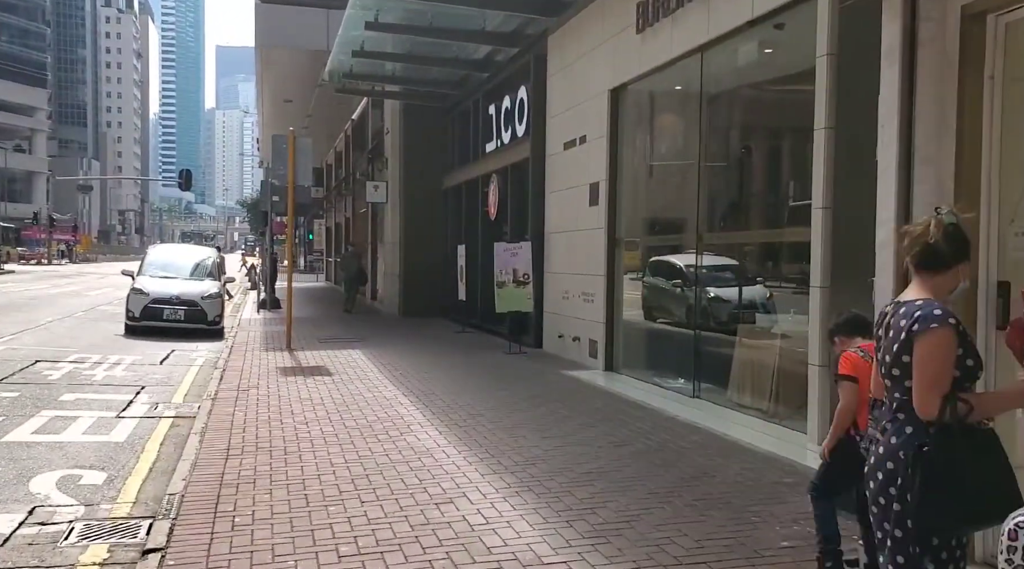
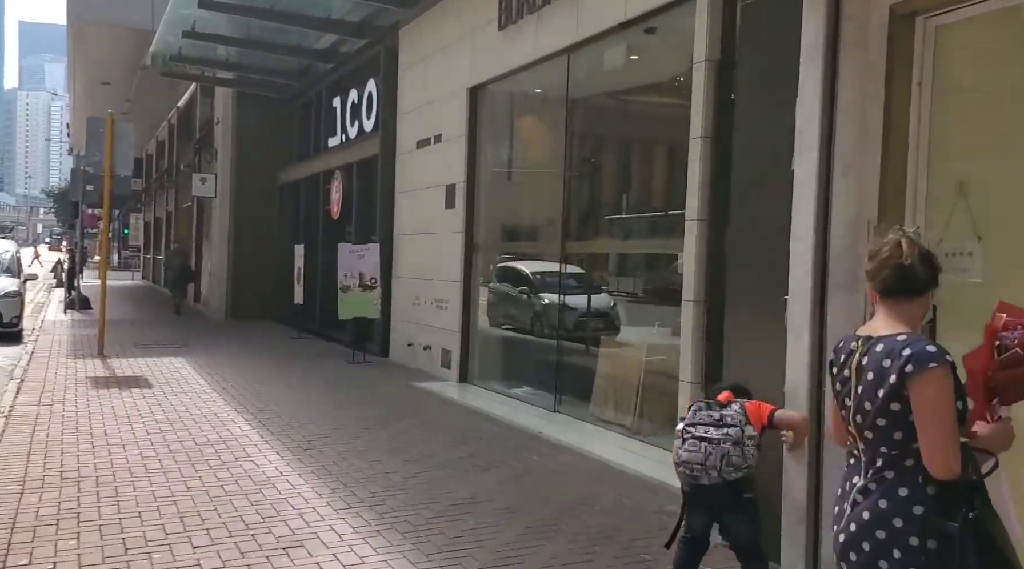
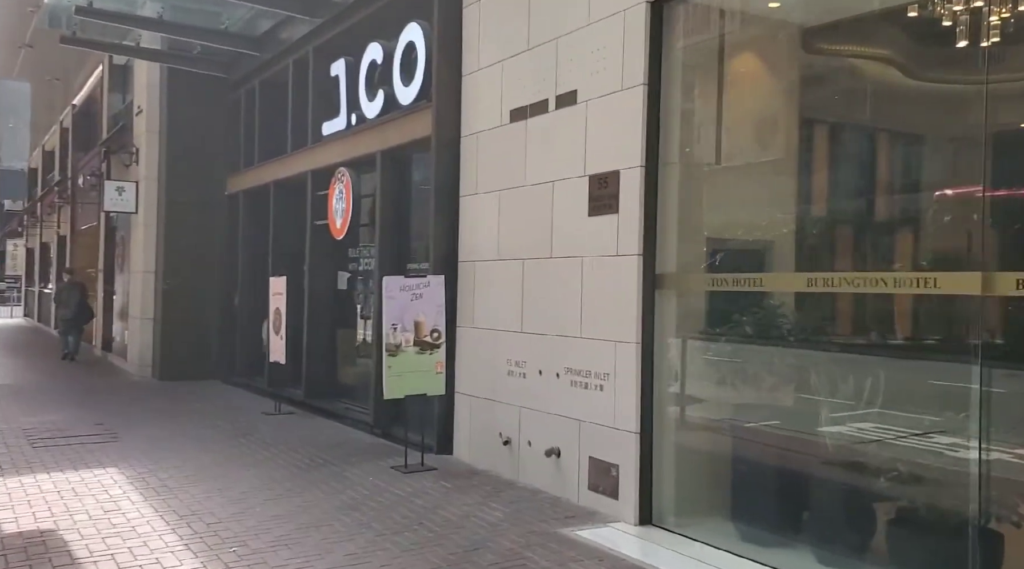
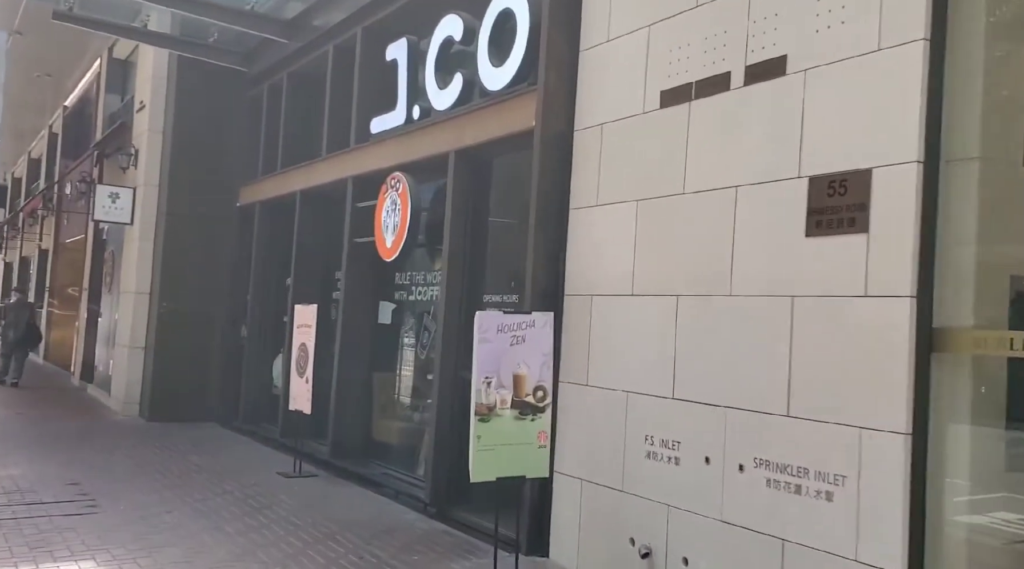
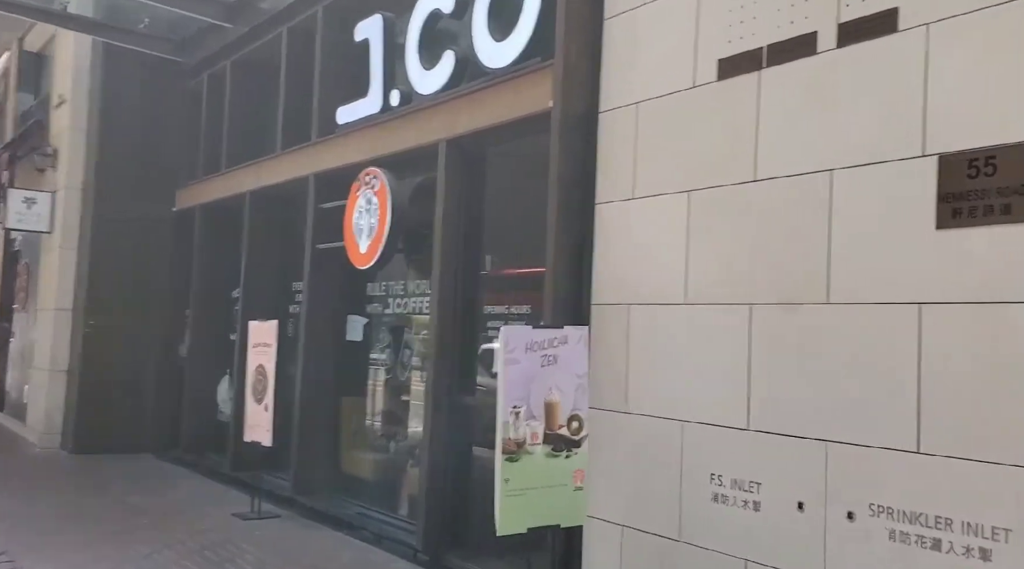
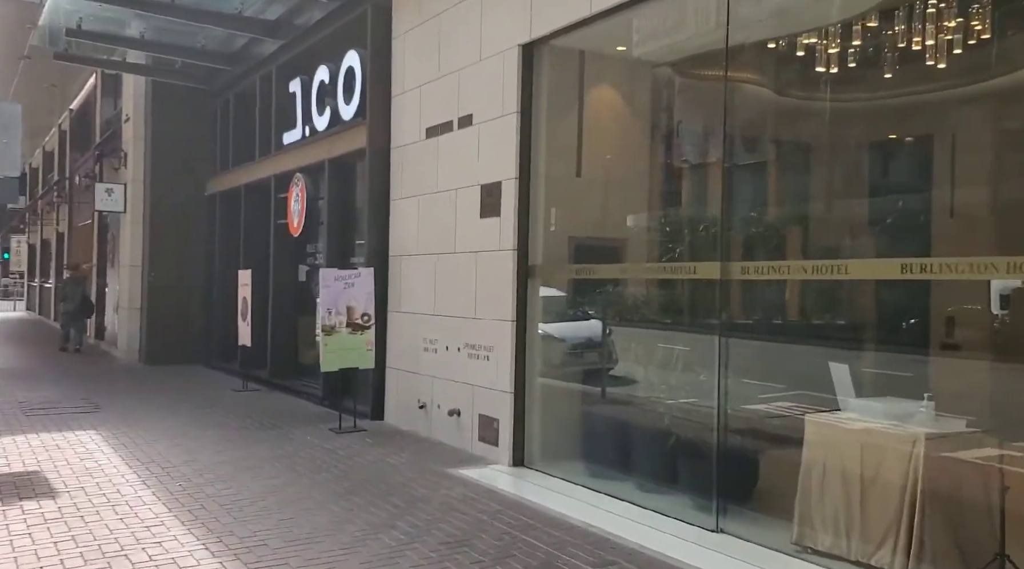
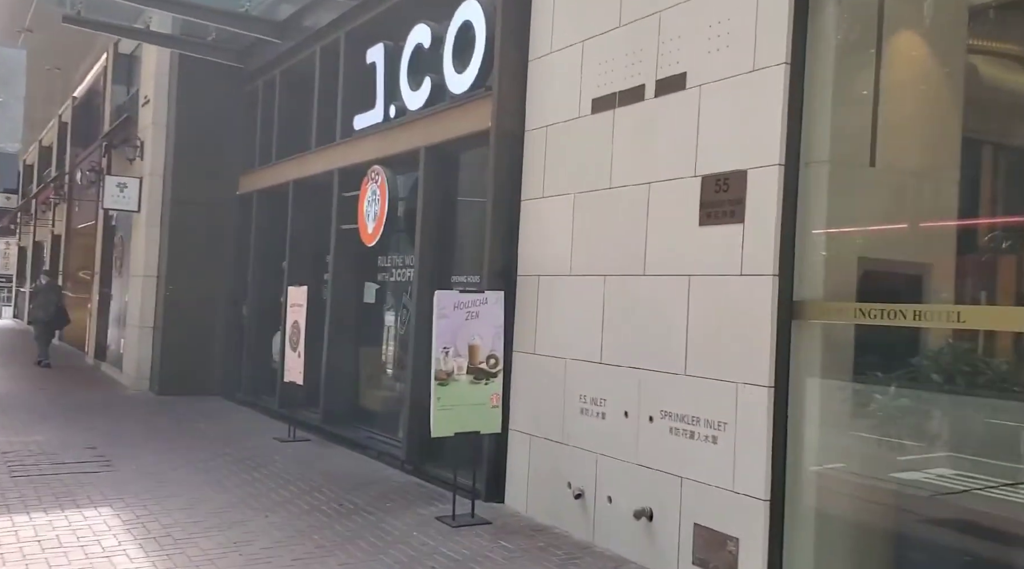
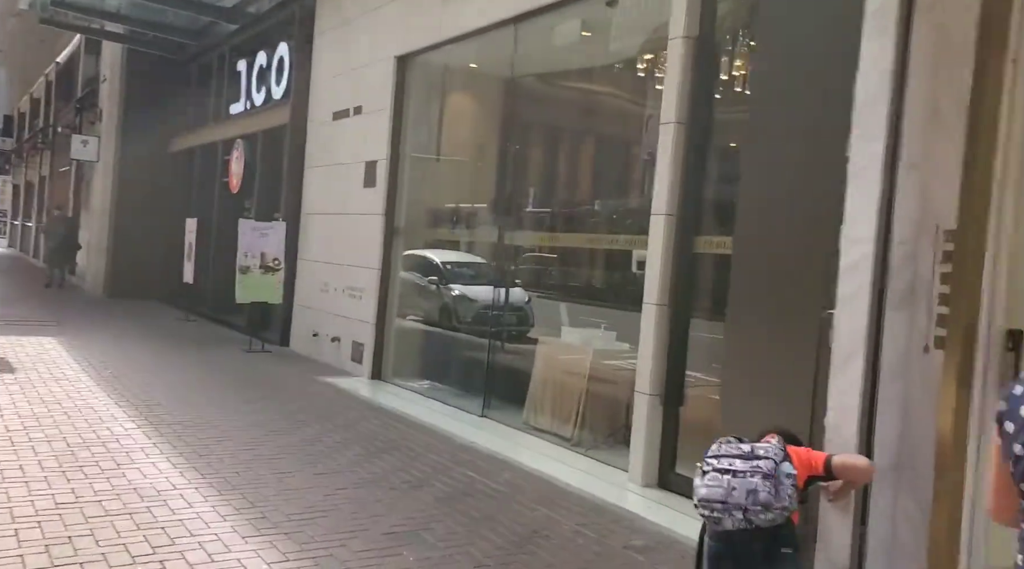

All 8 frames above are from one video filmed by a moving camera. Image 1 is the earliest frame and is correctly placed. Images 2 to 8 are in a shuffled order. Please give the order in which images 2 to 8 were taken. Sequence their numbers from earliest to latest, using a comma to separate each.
2, 8, 6, 3, 7, 4, 5
